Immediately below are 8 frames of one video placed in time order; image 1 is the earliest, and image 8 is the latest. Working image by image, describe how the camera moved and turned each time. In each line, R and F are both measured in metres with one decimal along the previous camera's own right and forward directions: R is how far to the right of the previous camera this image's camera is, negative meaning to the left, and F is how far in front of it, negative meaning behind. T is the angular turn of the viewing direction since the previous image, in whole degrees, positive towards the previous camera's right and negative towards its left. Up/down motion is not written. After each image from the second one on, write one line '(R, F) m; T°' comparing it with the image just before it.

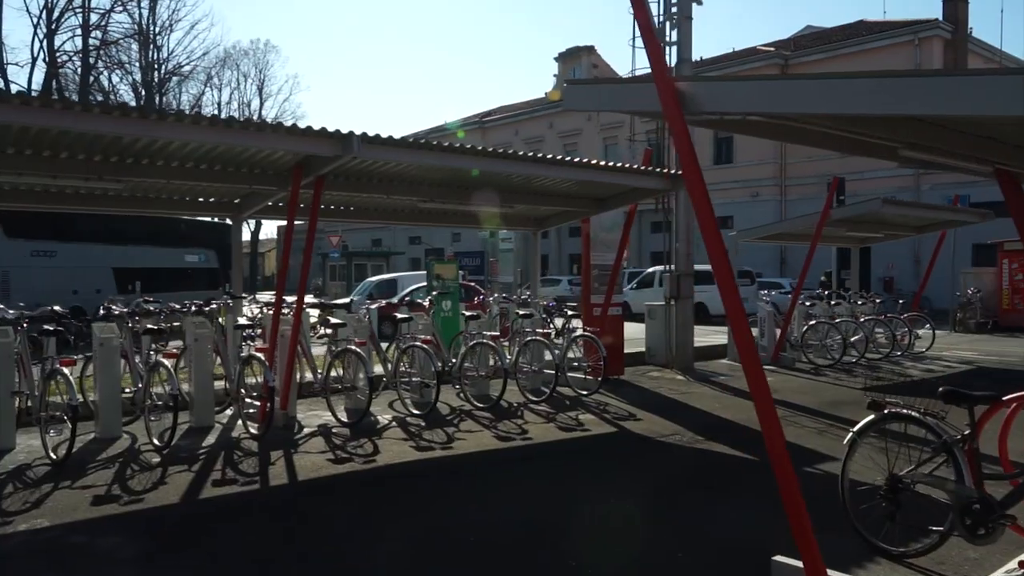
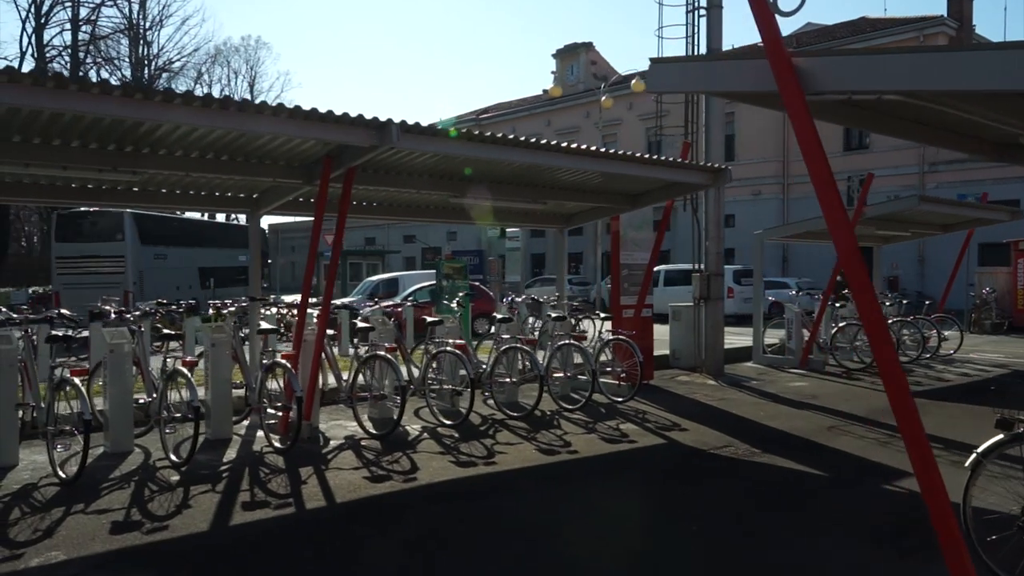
(-0.5, +0.6) m; +1°
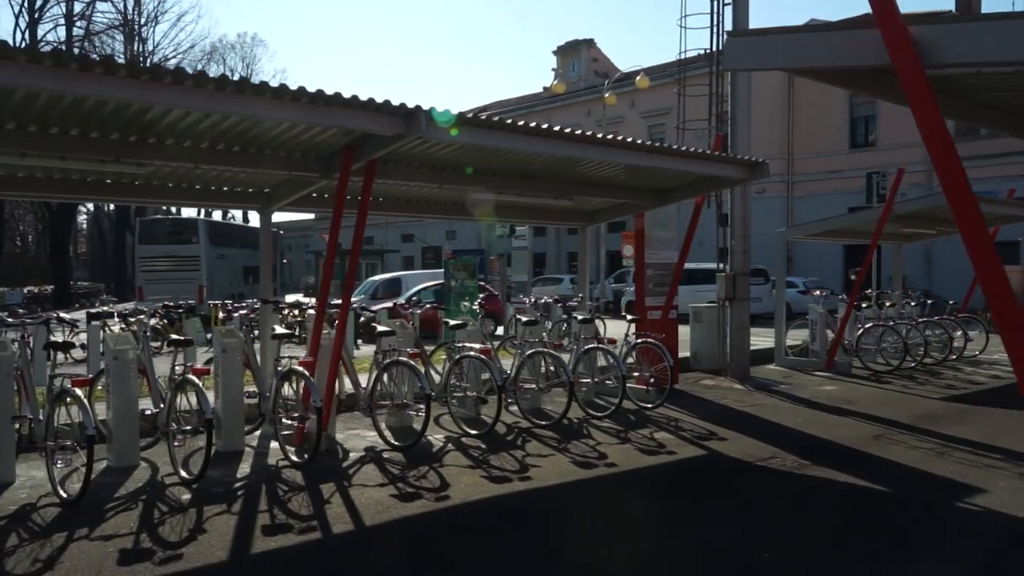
(-0.3, +0.5) m; 0°
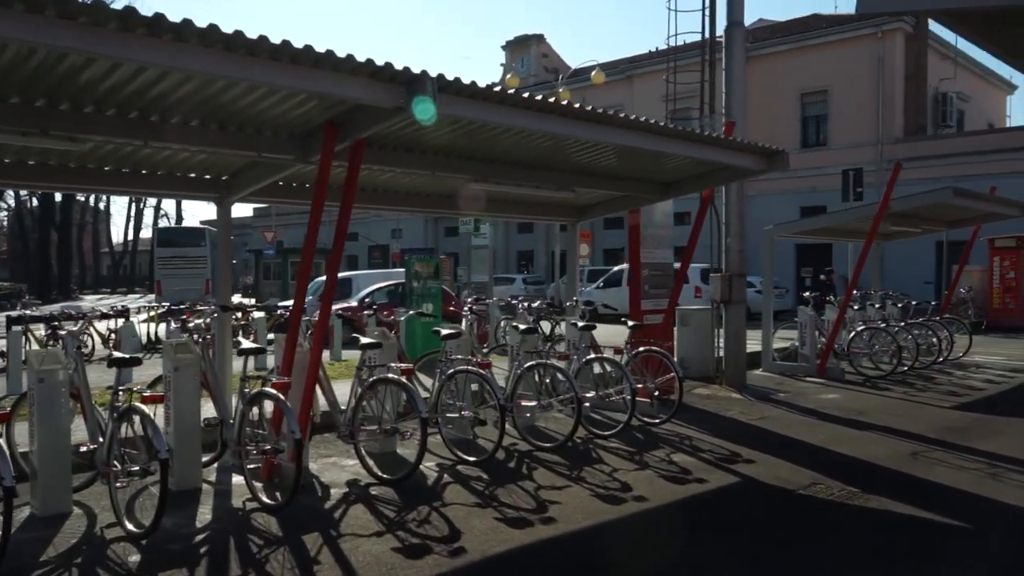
(-0.5, +1.1) m; +4°
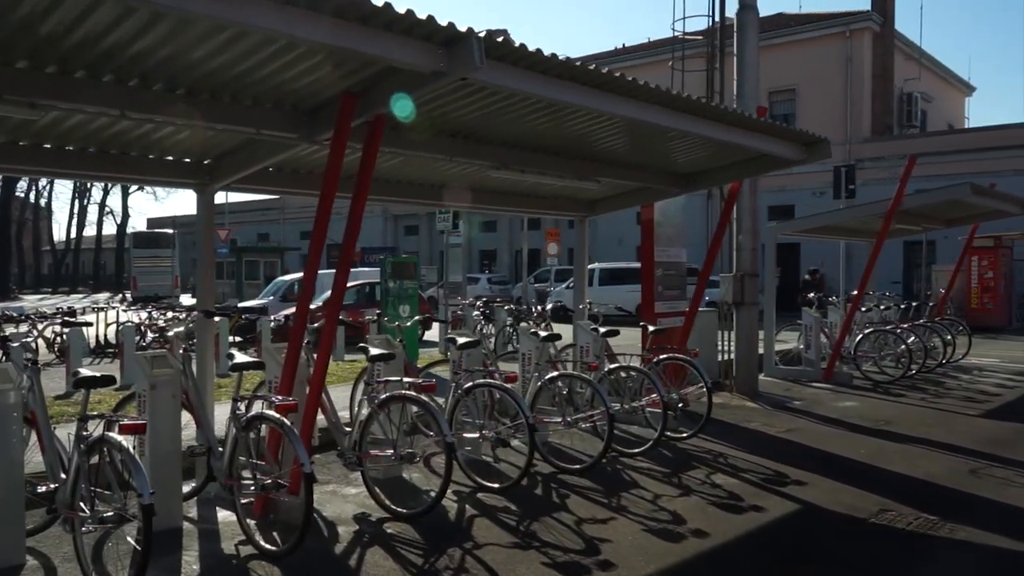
(-0.5, +0.9) m; +3°
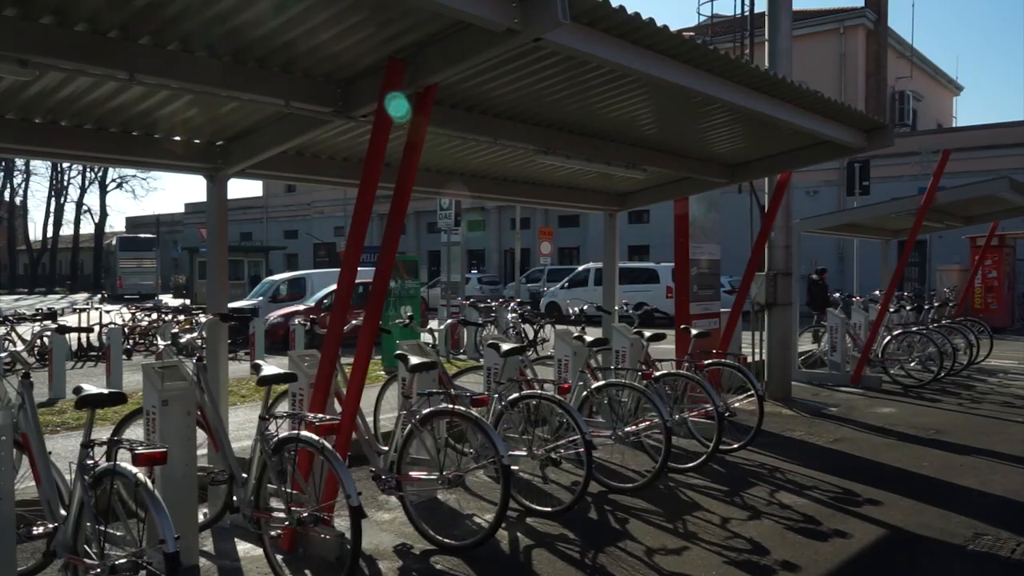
(-0.5, +0.7) m; +1°
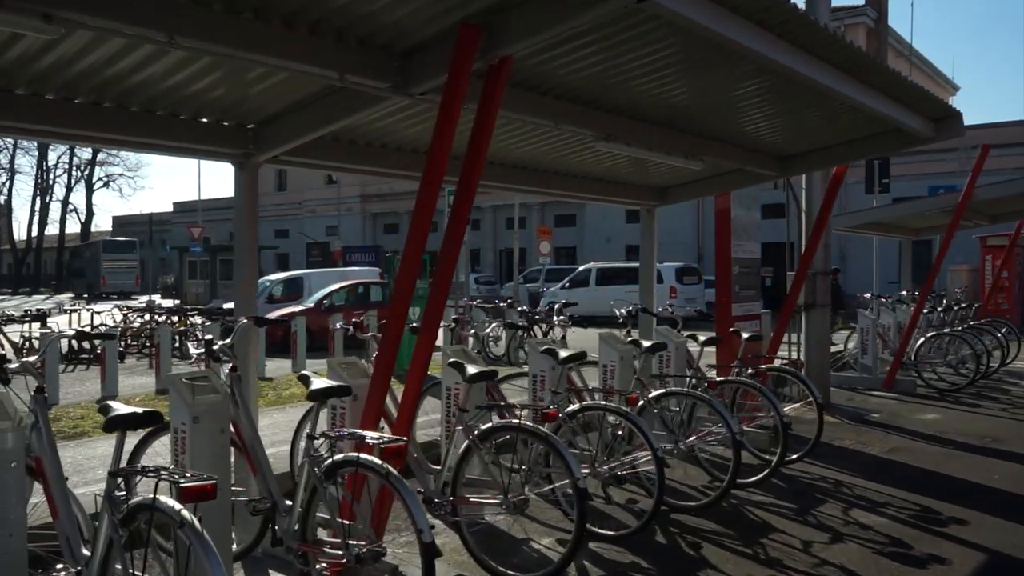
(-0.4, +0.5) m; +1°
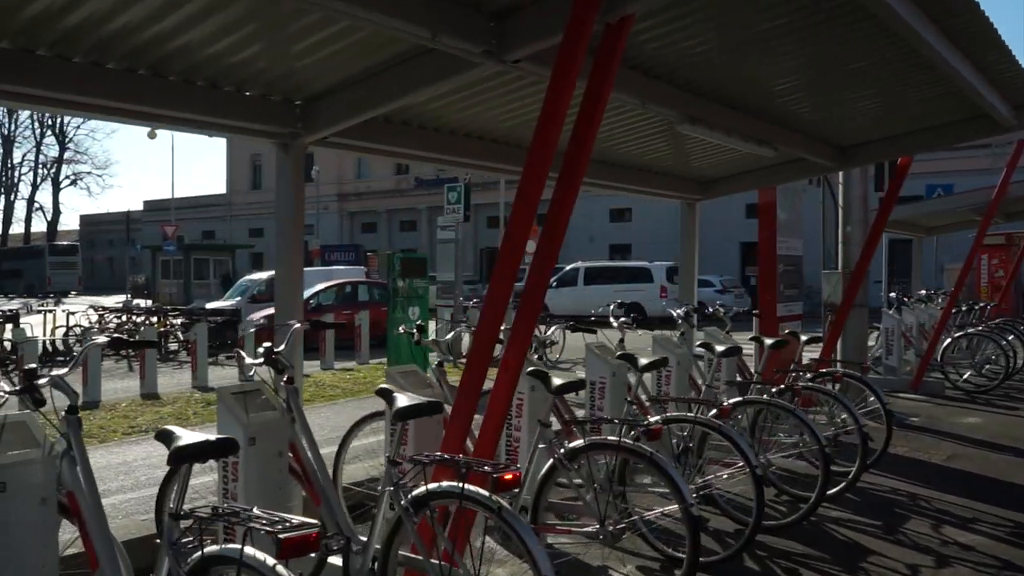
(-0.5, +0.6) m; +2°
